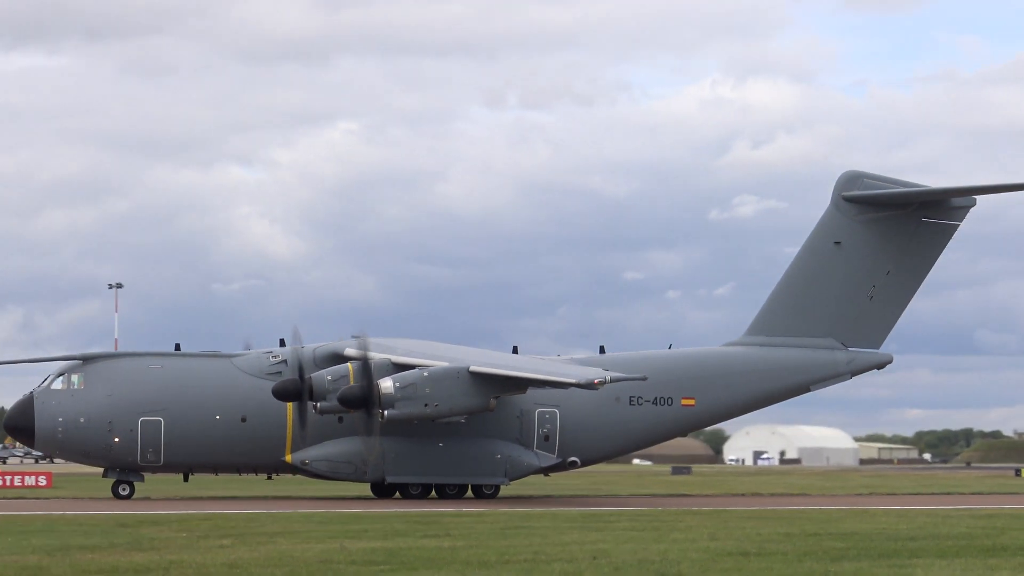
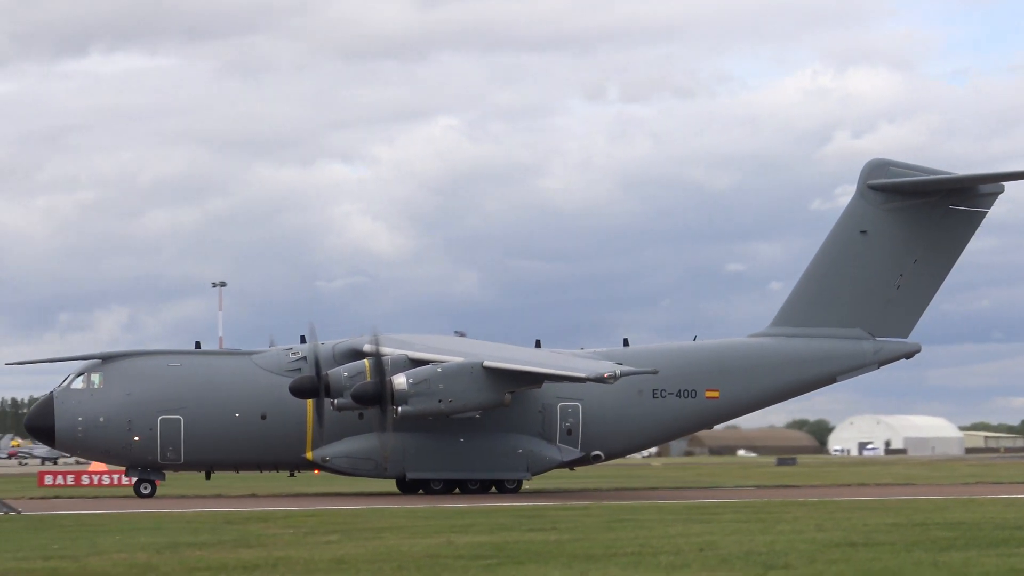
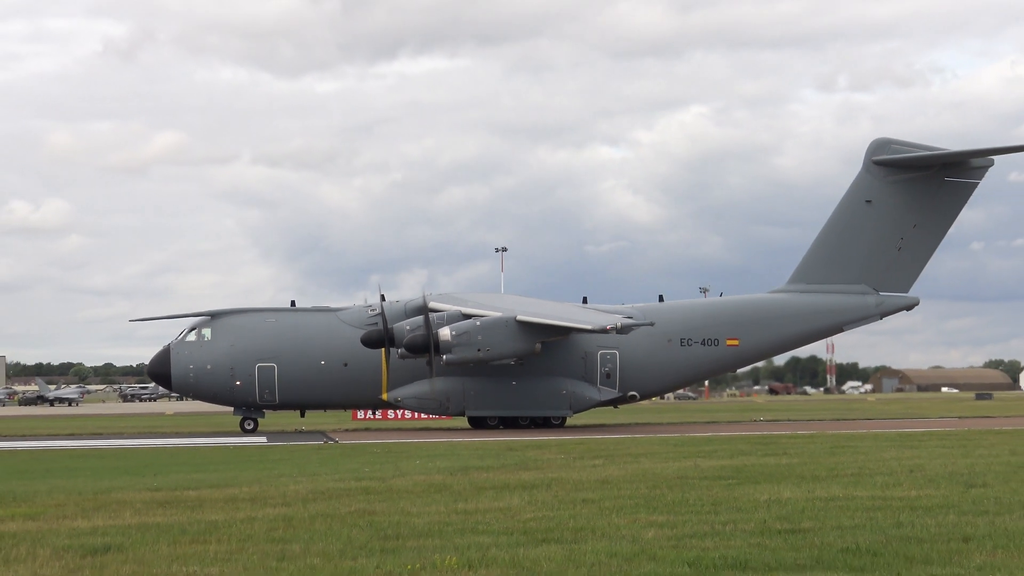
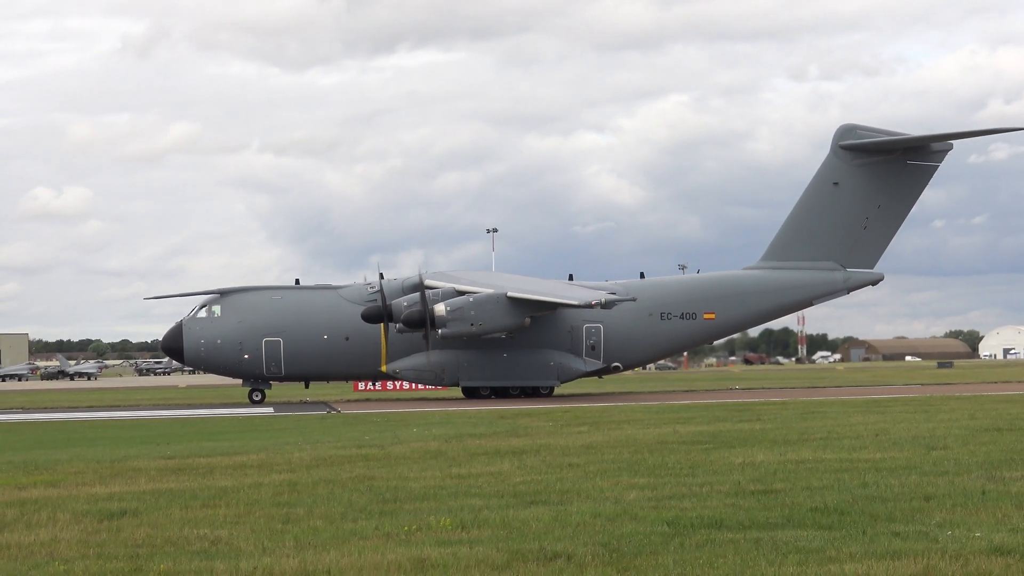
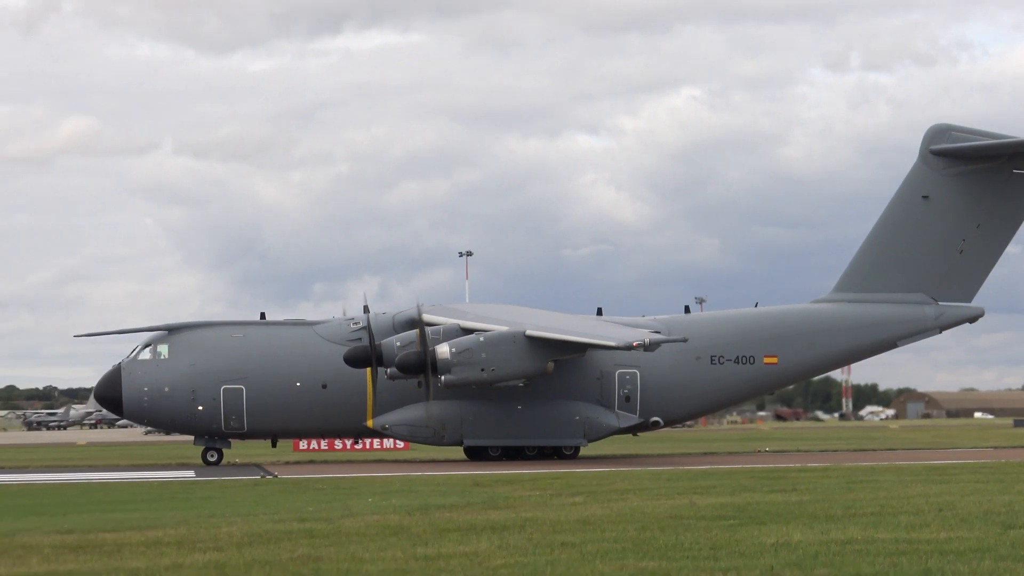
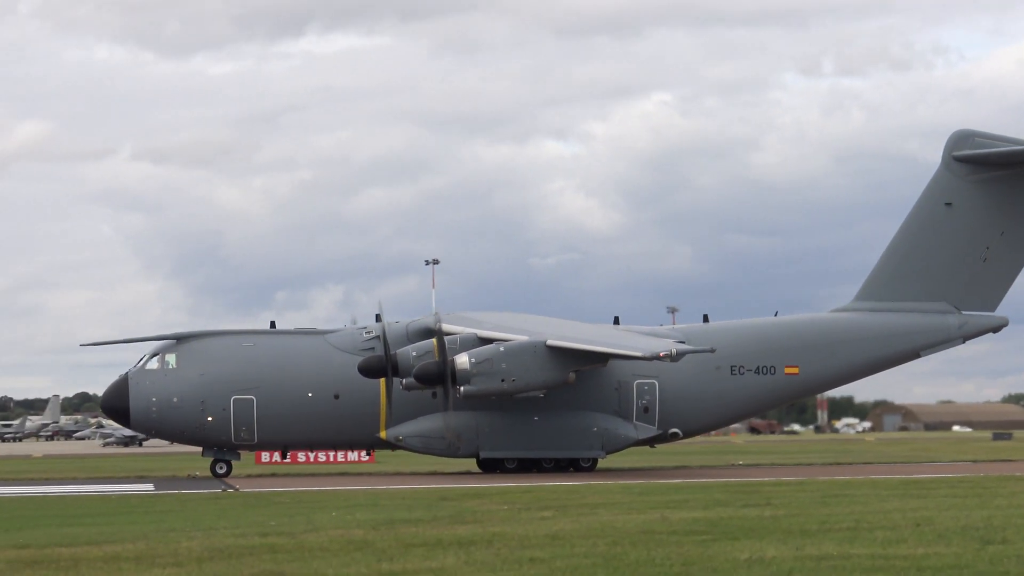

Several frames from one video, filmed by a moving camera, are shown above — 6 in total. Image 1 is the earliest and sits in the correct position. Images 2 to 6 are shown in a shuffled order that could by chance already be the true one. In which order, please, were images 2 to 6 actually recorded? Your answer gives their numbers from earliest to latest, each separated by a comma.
2, 6, 5, 3, 4
